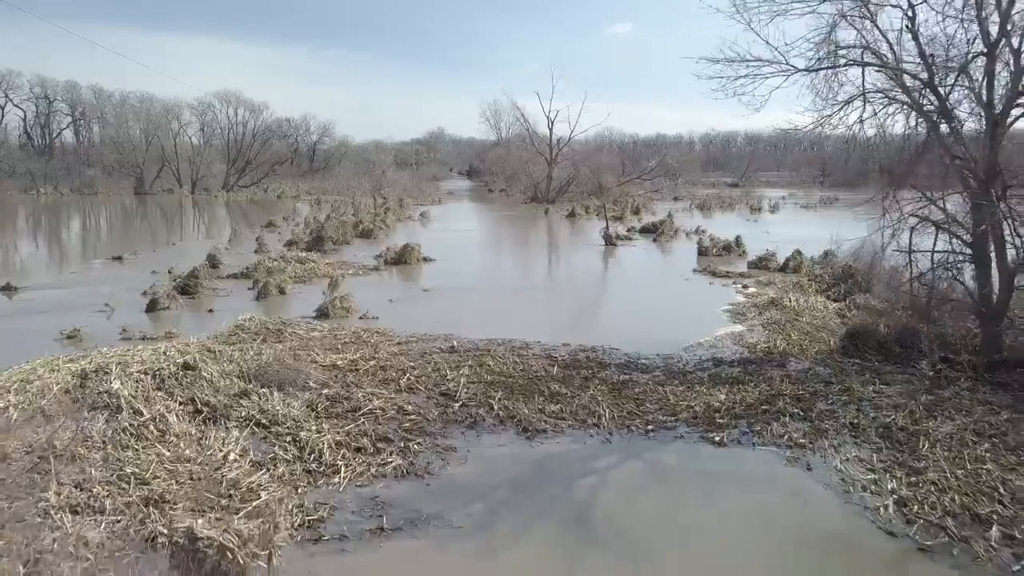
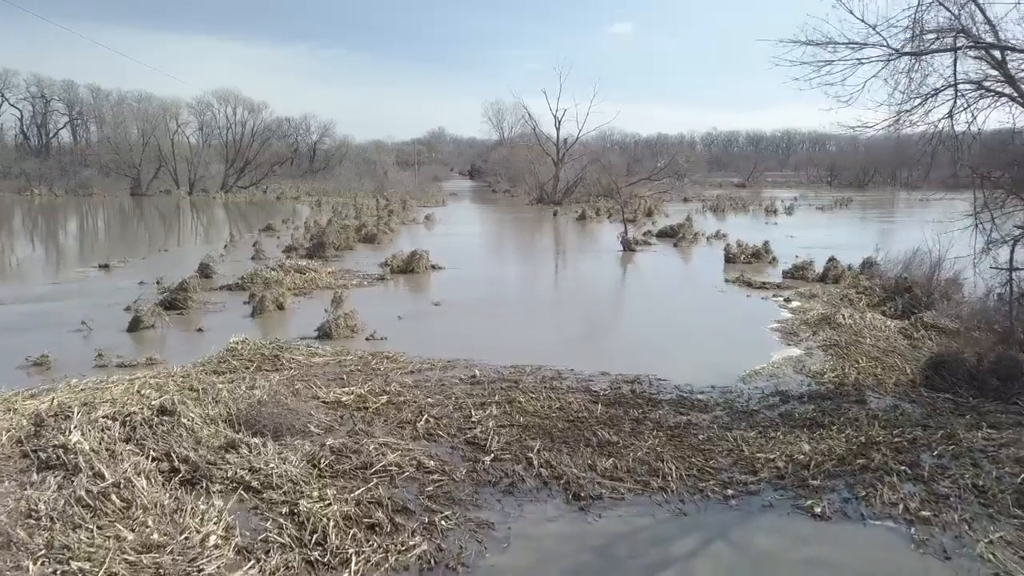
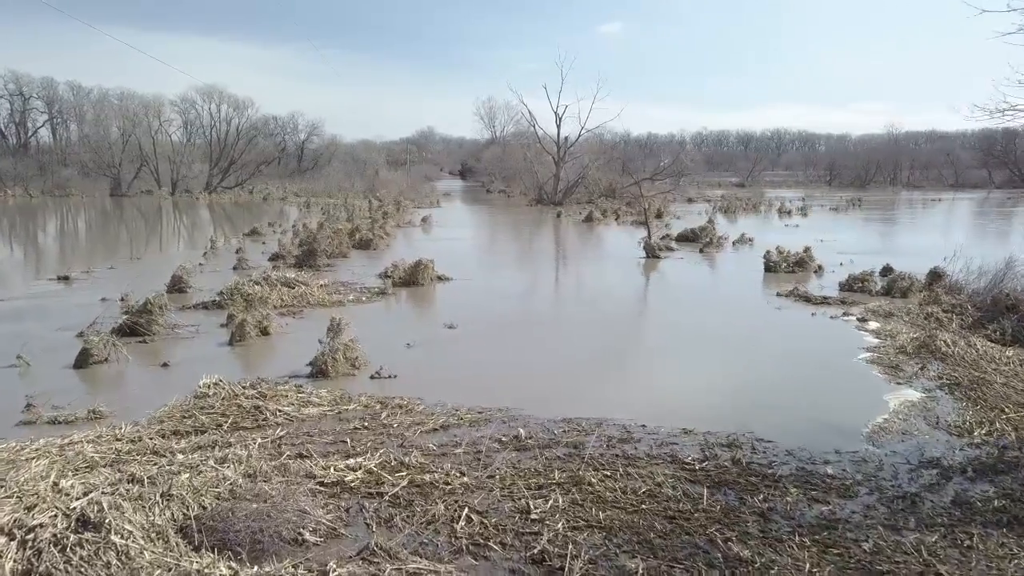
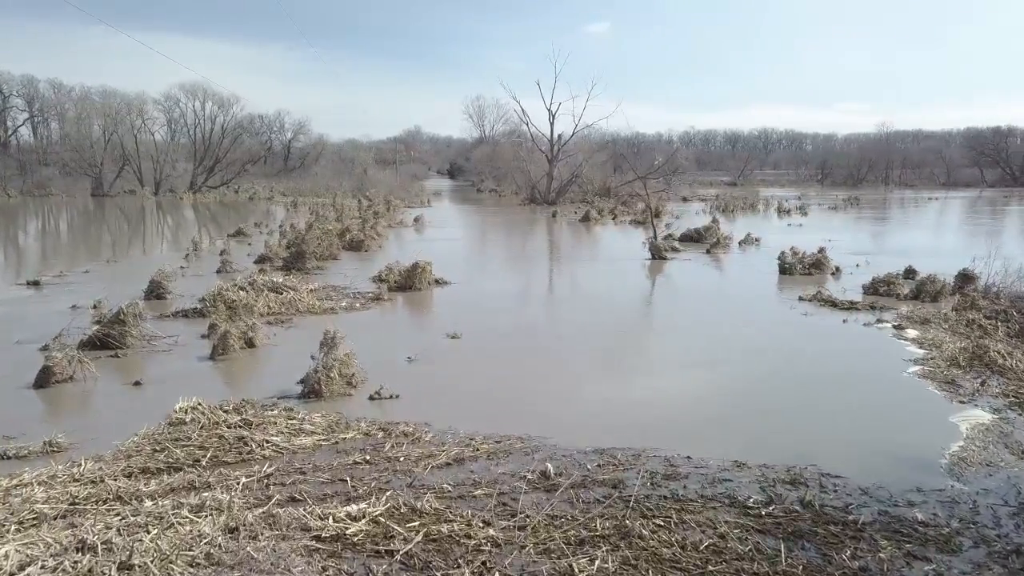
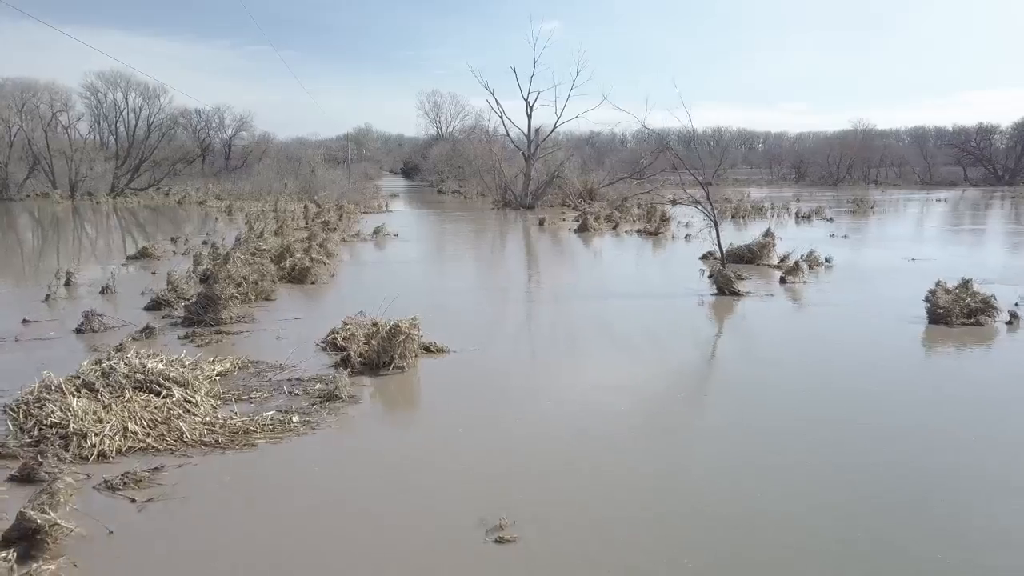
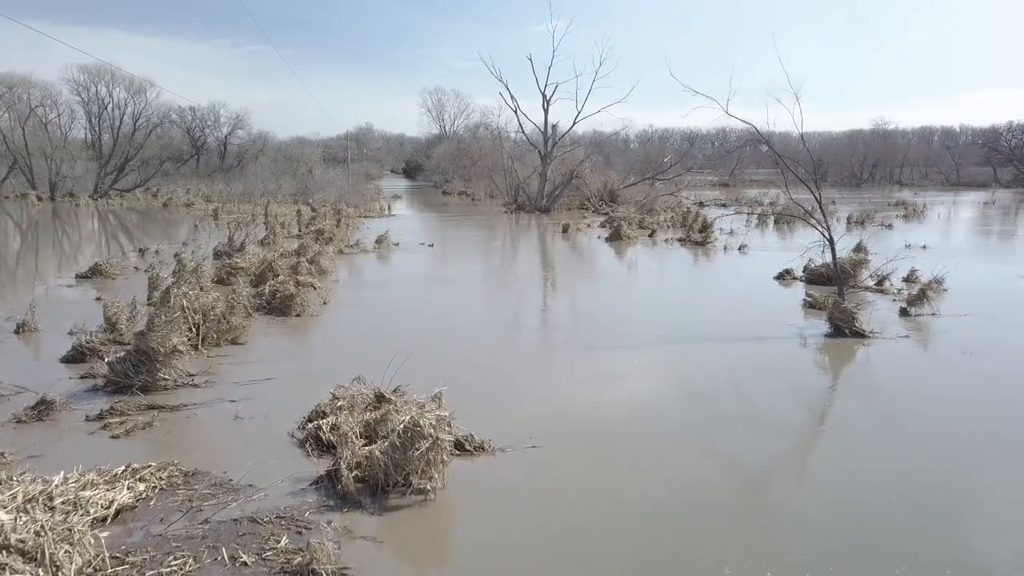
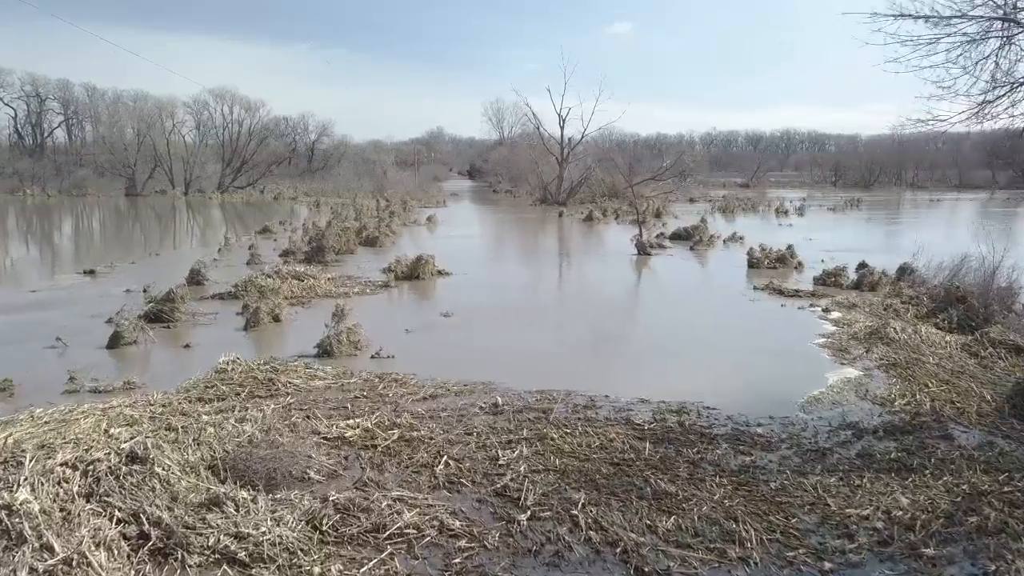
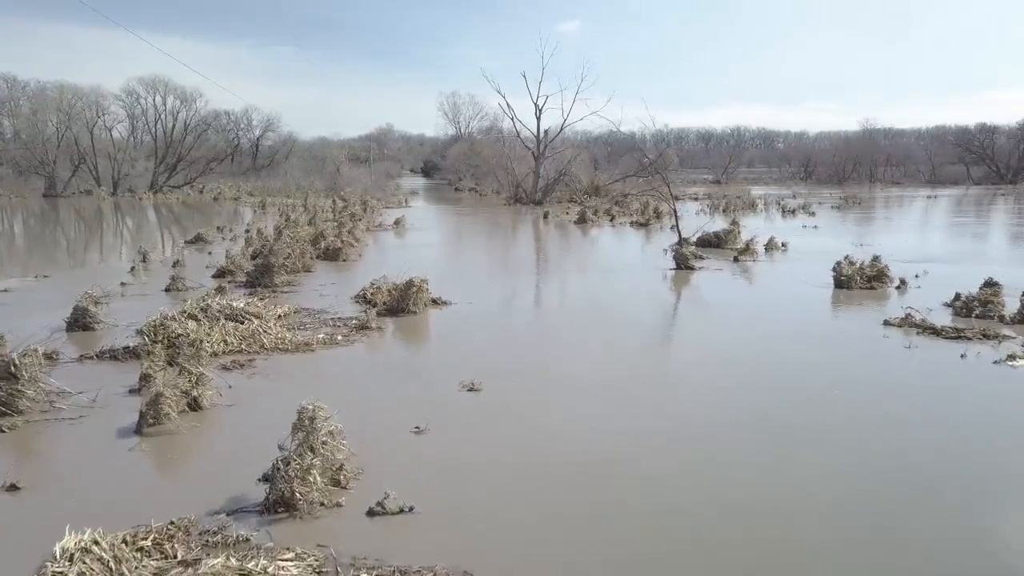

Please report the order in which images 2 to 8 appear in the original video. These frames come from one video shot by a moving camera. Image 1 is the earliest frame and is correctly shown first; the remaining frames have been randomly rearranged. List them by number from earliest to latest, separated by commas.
2, 7, 3, 4, 8, 5, 6
